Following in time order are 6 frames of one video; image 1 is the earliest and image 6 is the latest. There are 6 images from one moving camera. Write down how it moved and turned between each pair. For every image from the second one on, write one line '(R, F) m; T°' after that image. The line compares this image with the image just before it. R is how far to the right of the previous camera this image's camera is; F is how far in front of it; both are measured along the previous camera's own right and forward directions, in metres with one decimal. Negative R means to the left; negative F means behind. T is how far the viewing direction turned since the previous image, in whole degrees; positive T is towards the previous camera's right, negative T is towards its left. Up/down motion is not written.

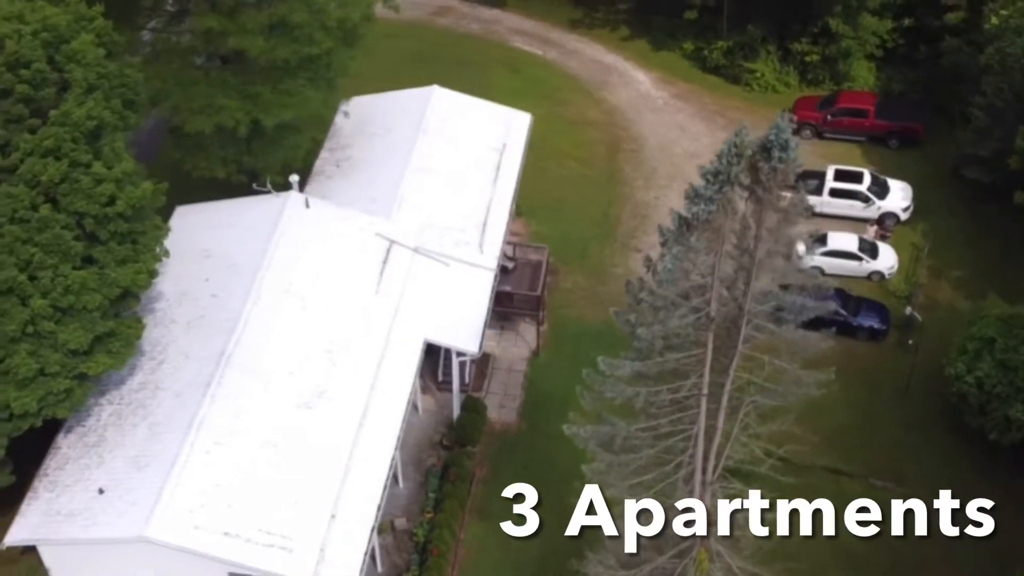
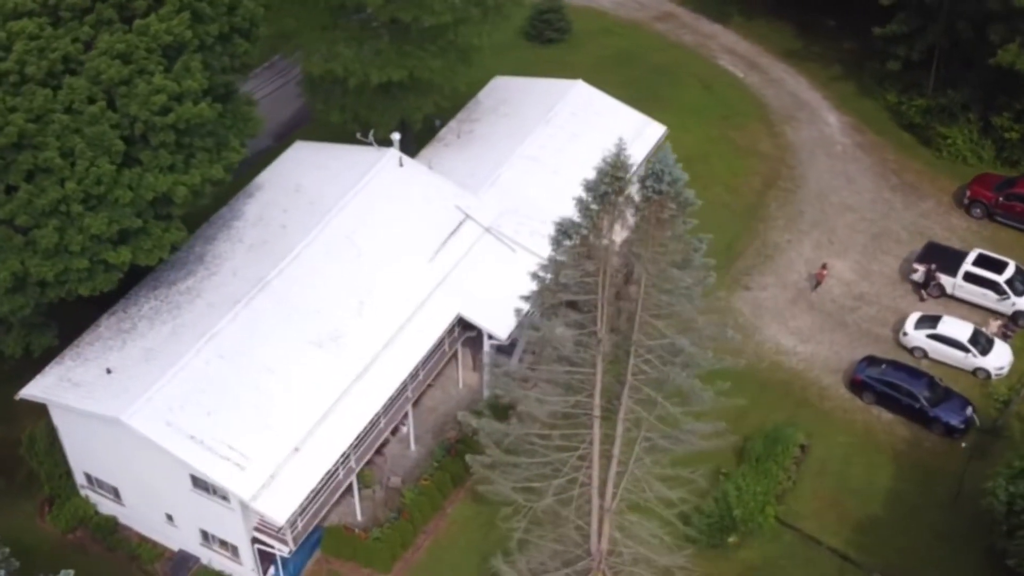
(+5.8, +0.6) m; -14°
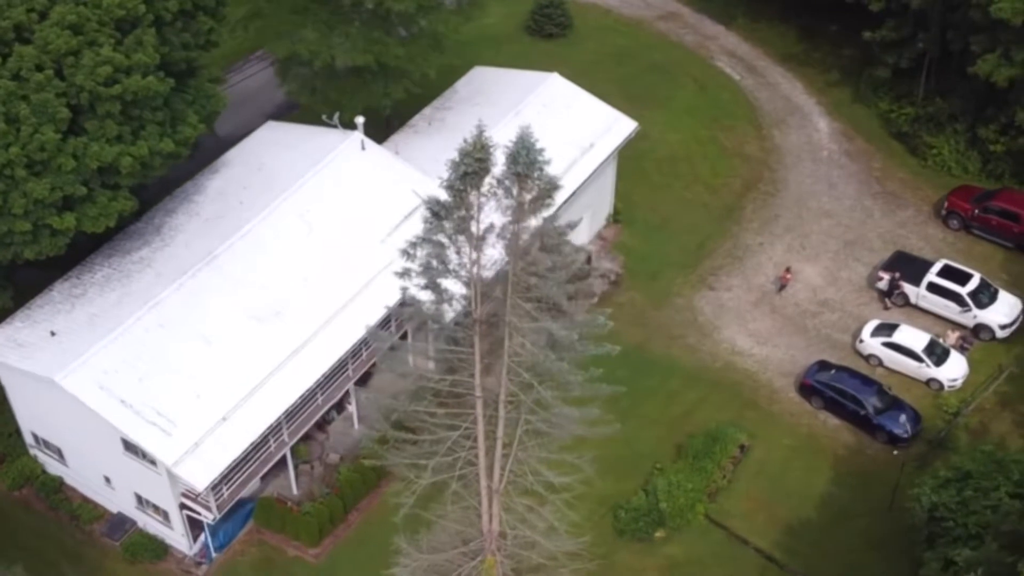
(+2.5, -0.2) m; -3°
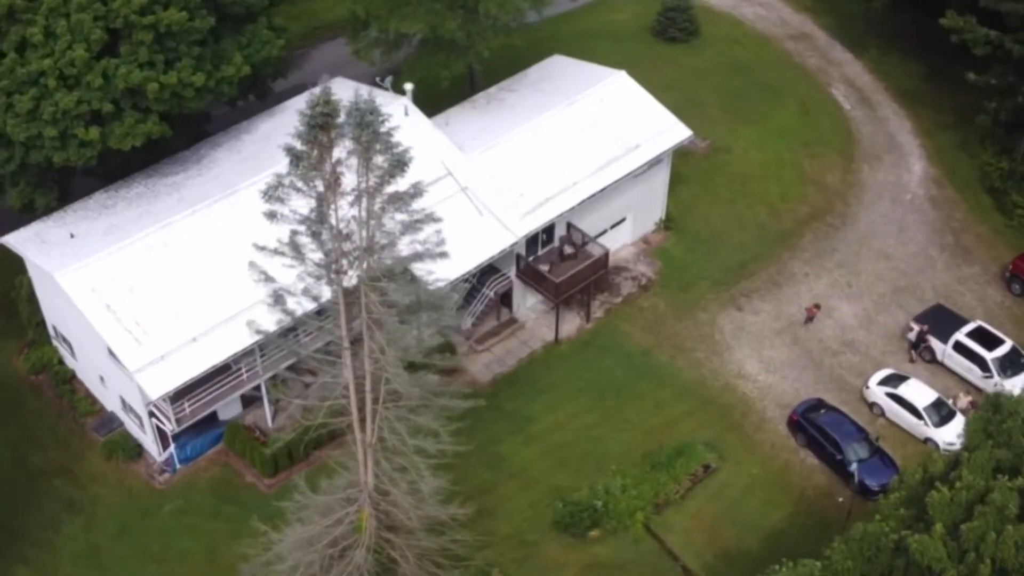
(+5.4, 0.0) m; -11°
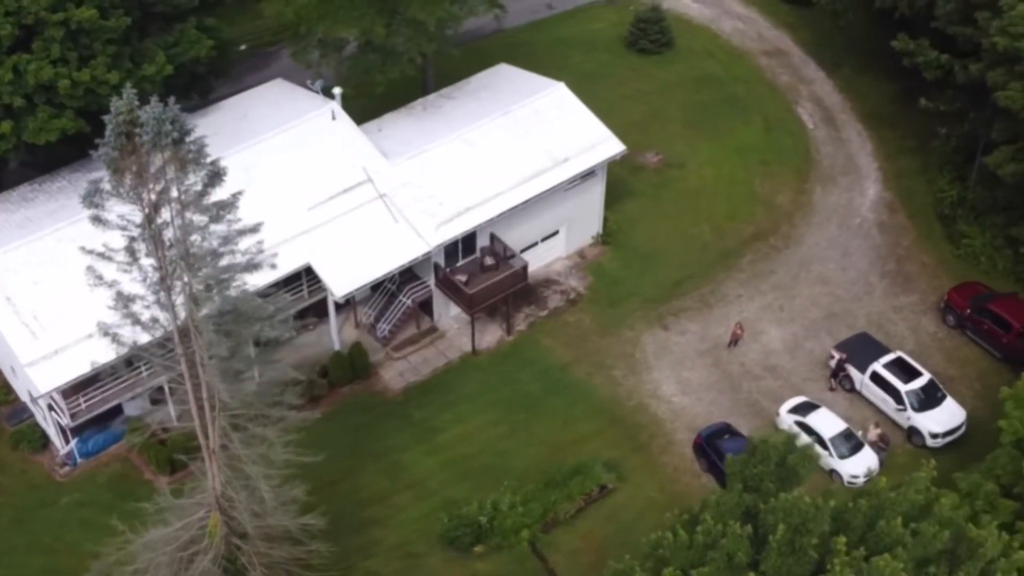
(+3.4, +0.2) m; -3°
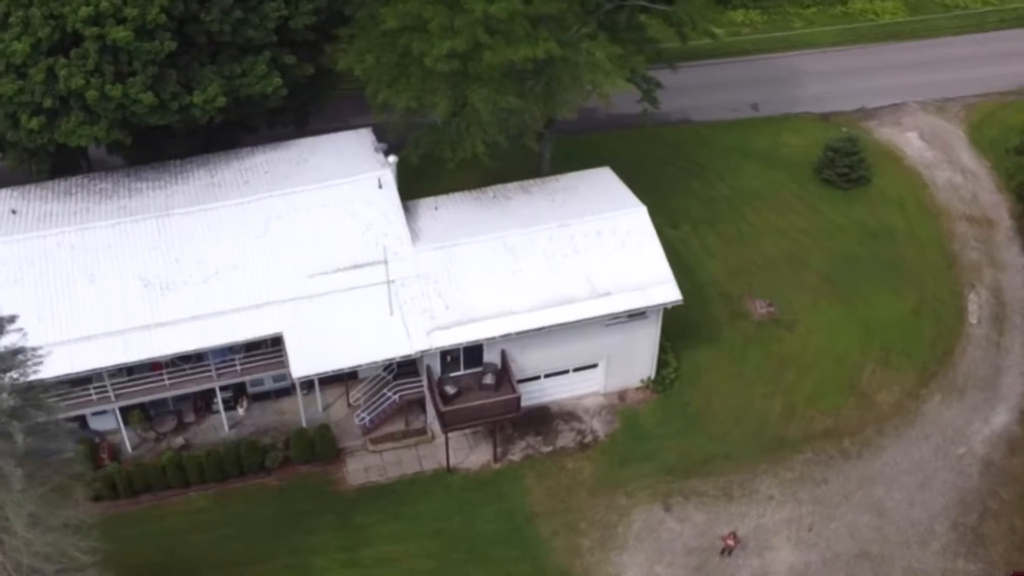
(+7.4, +3.9) m; -17°
